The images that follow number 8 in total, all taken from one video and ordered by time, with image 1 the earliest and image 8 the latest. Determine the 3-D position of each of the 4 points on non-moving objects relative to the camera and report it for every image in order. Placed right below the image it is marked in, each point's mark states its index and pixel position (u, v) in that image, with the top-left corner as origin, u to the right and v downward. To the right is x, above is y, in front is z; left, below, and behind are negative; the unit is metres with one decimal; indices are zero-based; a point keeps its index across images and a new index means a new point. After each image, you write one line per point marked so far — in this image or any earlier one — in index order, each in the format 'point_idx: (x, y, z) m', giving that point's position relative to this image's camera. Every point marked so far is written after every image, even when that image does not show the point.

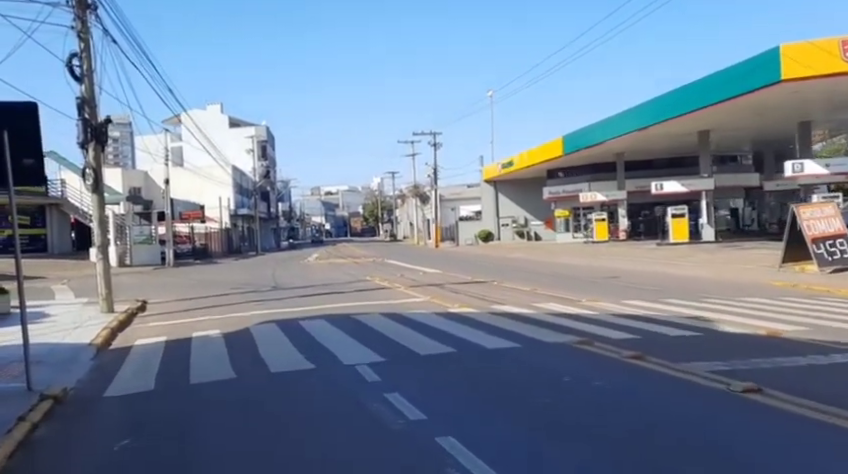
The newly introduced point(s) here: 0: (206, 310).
0: (-6.0, -2.1, +18.7) m
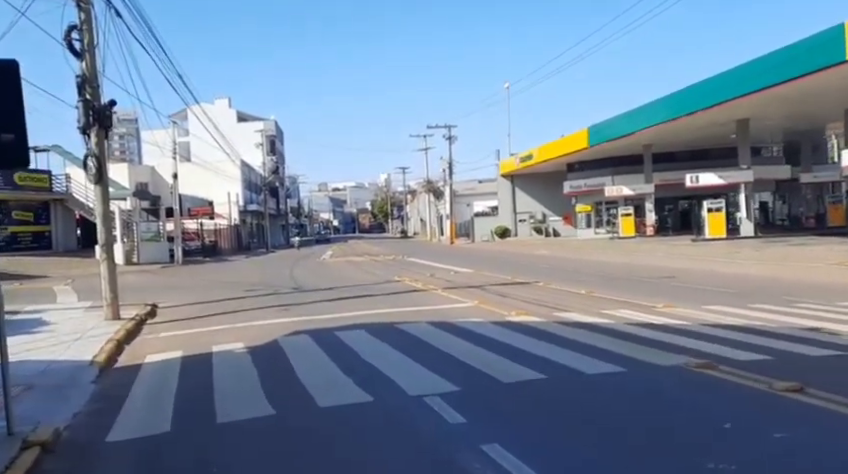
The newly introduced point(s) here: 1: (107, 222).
0: (-4.9, -2.0, +16.6) m
1: (-7.6, +0.4, +16.2) m
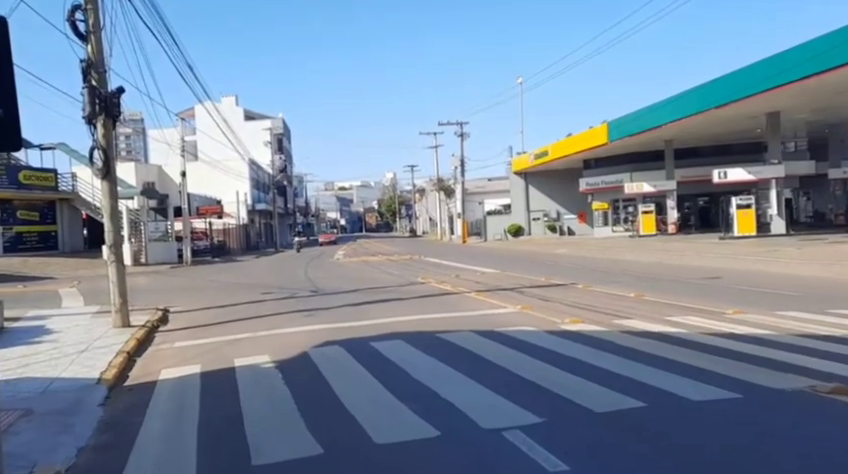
0: (-4.1, -2.0, +15.2) m
1: (-6.8, +0.4, +14.8) m
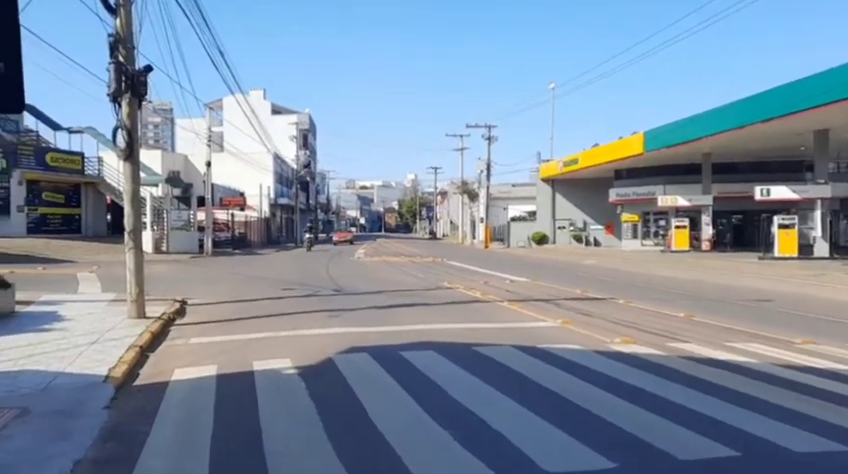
0: (-3.4, -1.8, +14.3) m
1: (-6.0, +0.7, +14.0) m
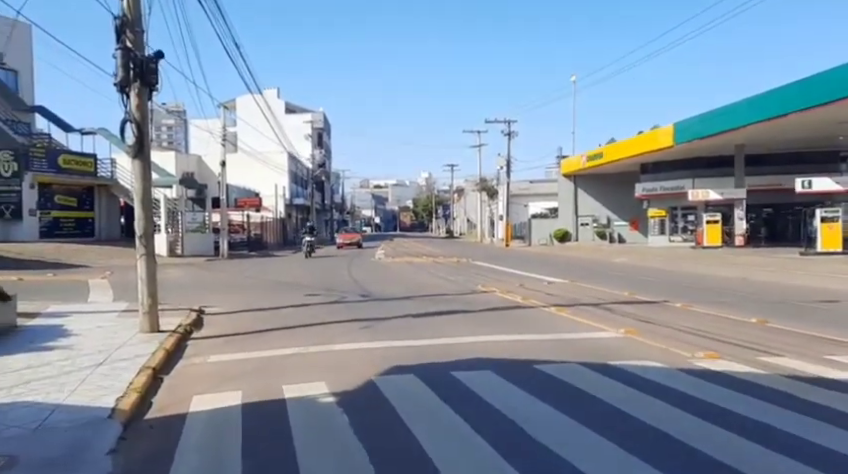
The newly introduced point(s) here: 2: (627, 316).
0: (-2.6, -1.9, +12.9) m
1: (-5.2, +0.6, +12.7) m
2: (+4.3, -1.7, +14.2) m
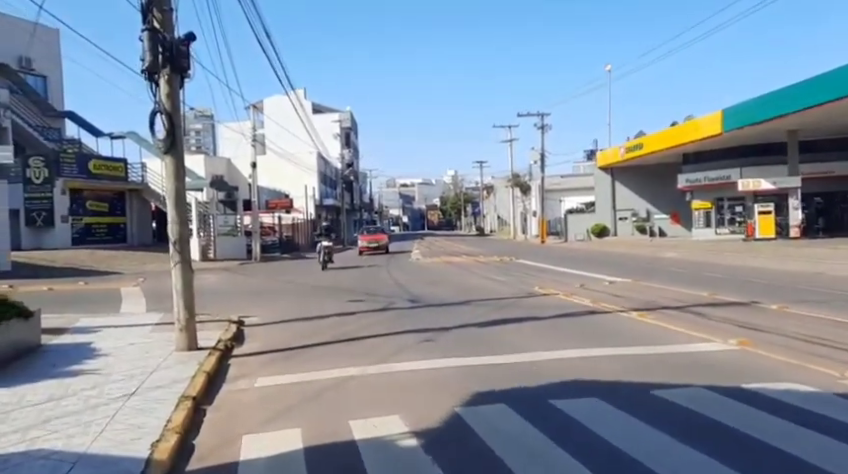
0: (-1.4, -1.9, +11.4) m
1: (-4.0, +0.5, +11.3) m
2: (+5.5, -1.6, +12.5) m
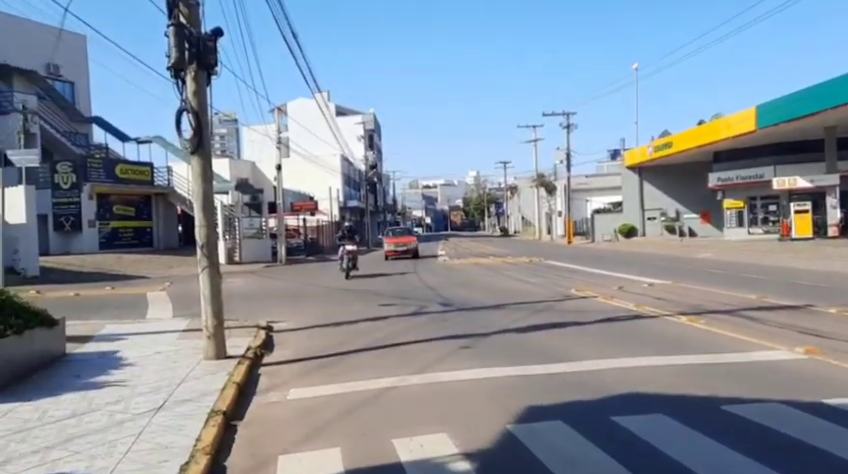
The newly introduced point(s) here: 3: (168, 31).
0: (-0.8, -2.0, +10.8) m
1: (-3.4, +0.4, +10.8) m
2: (+6.1, -1.5, +11.7) m
3: (-3.9, +3.1, +10.4) m
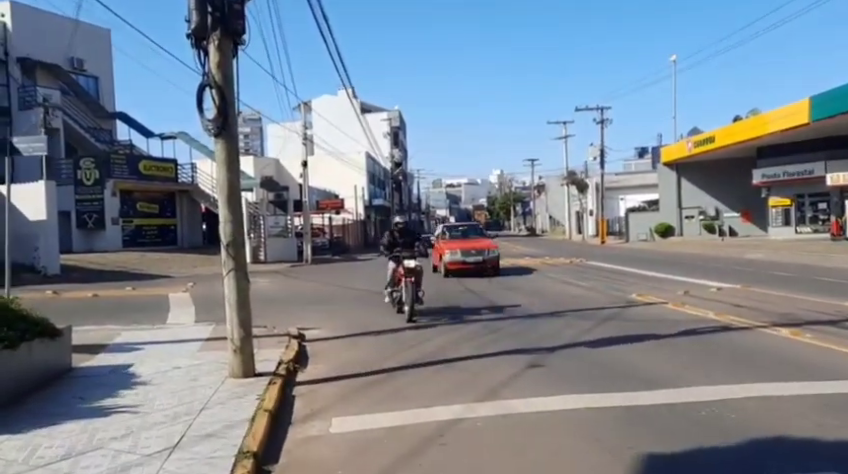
0: (+0.1, -1.9, +9.2) m
1: (-2.6, +0.5, +9.2) m
2: (+7.0, -1.5, +9.8) m
3: (-3.0, +3.2, +8.8) m
